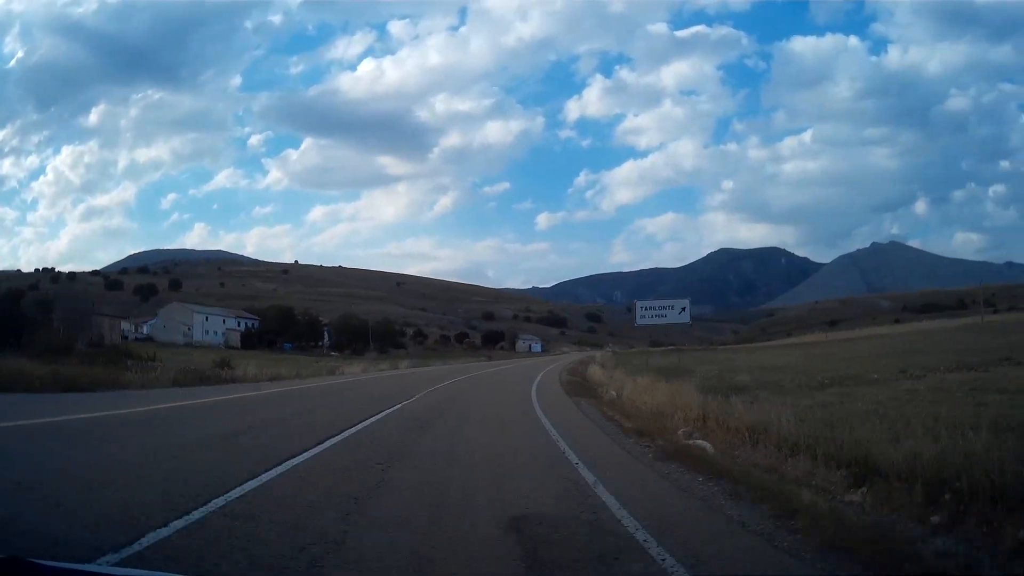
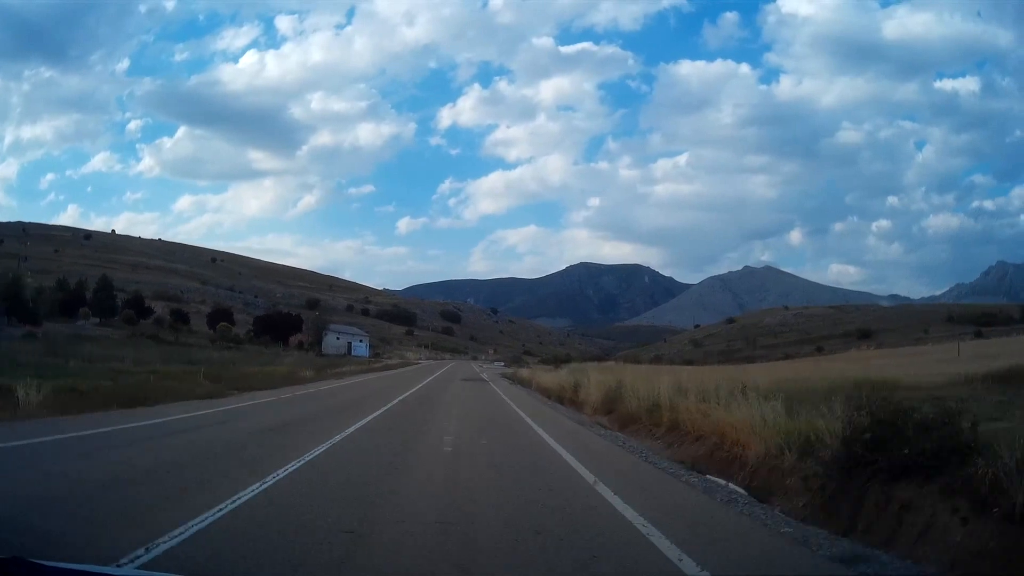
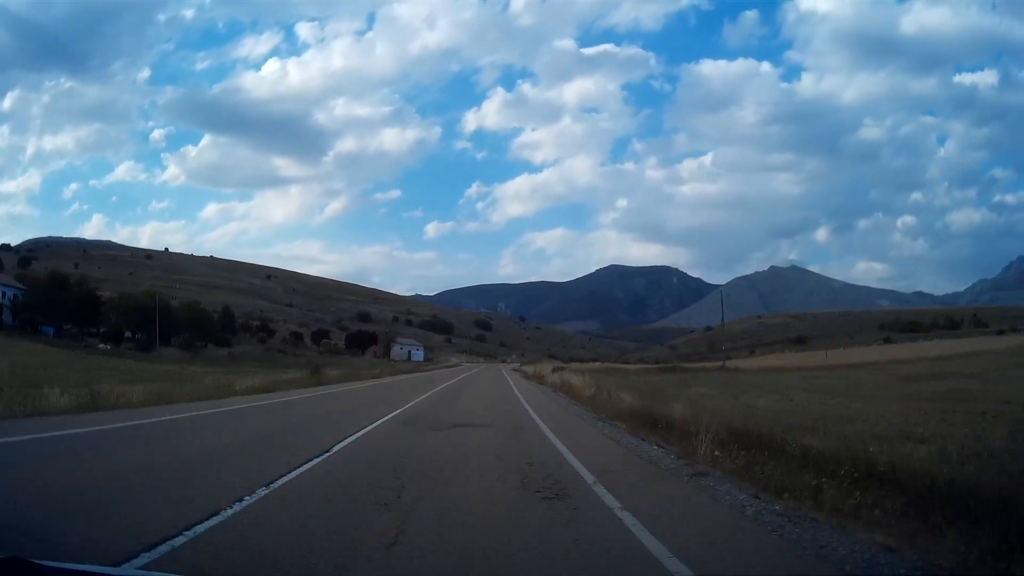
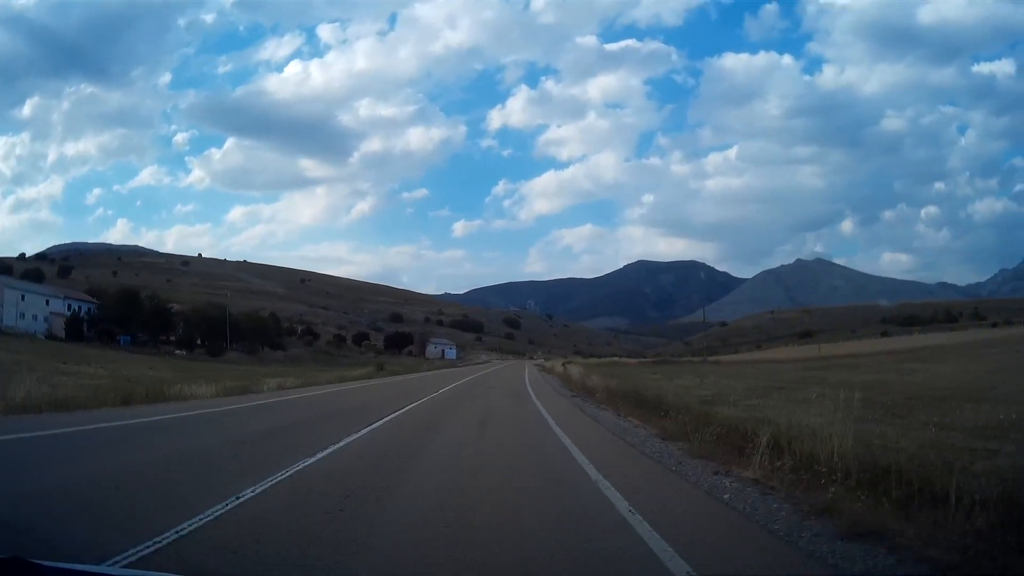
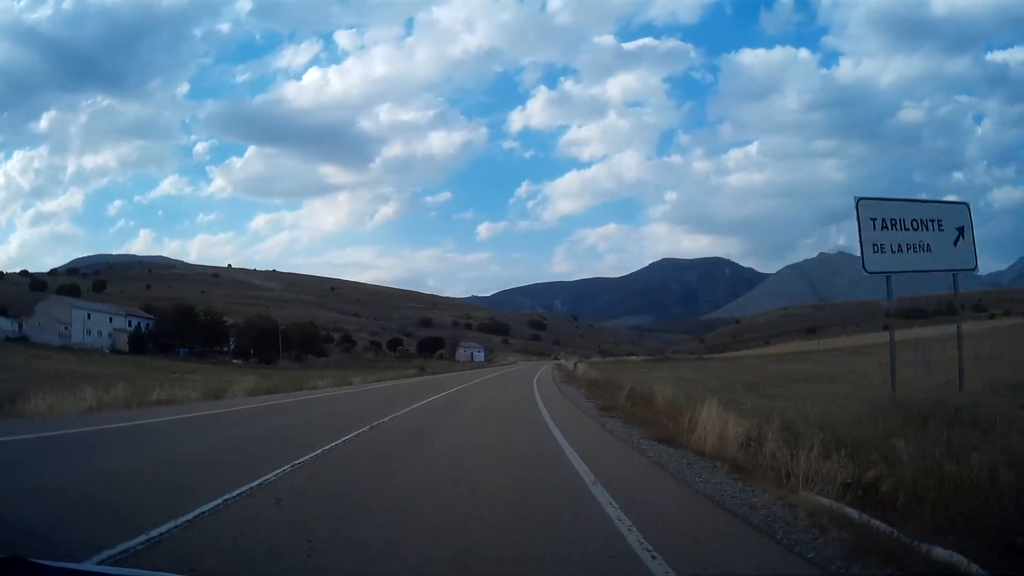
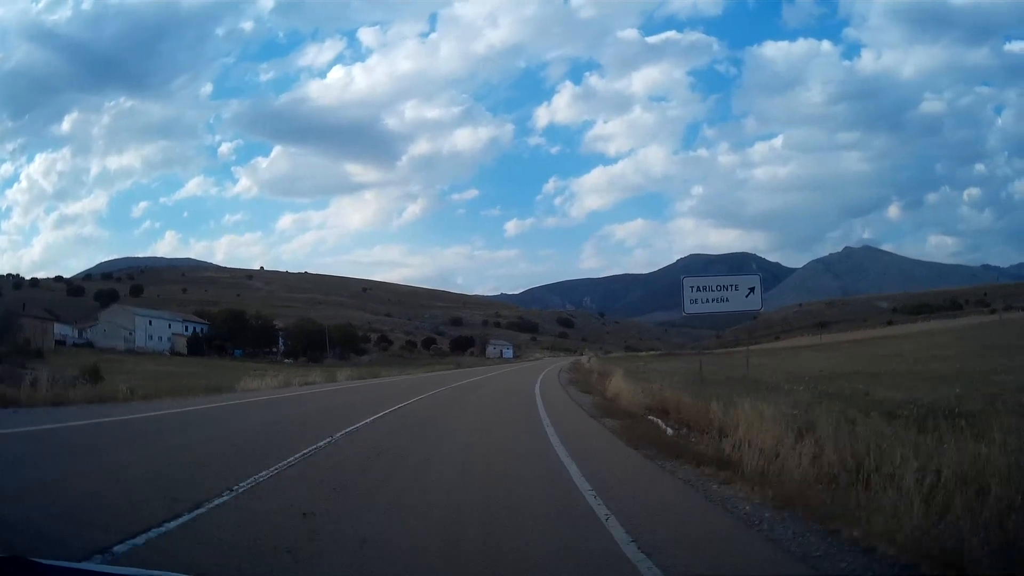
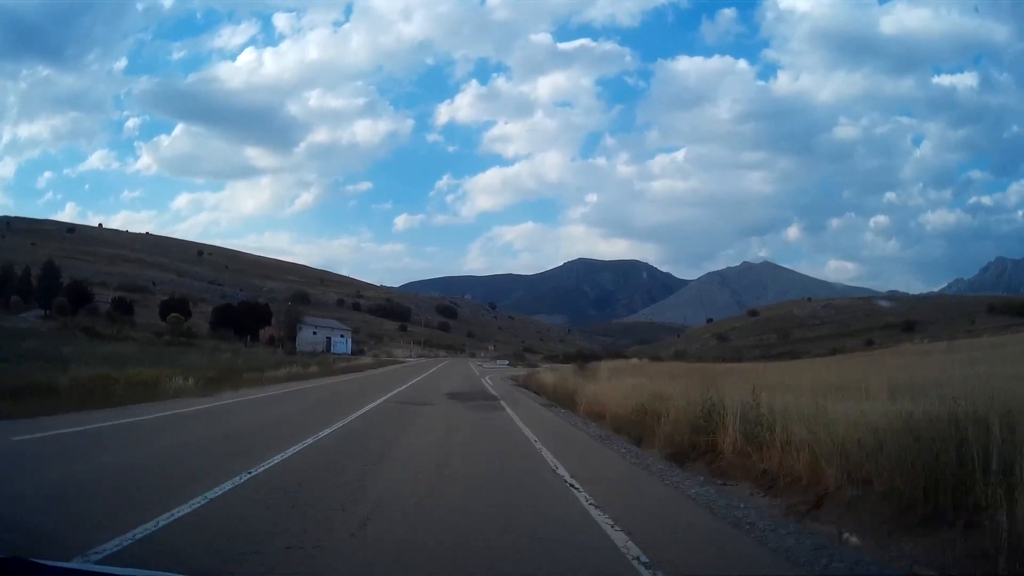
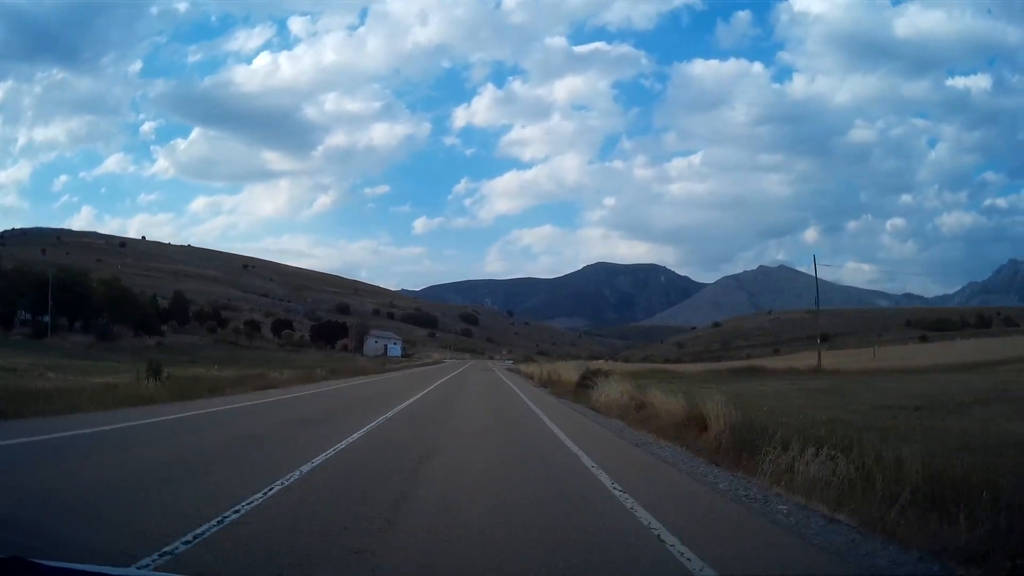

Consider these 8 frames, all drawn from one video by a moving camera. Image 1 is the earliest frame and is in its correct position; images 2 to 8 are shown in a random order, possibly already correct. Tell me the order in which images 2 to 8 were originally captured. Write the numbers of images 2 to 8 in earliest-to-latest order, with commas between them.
6, 5, 4, 3, 8, 2, 7
